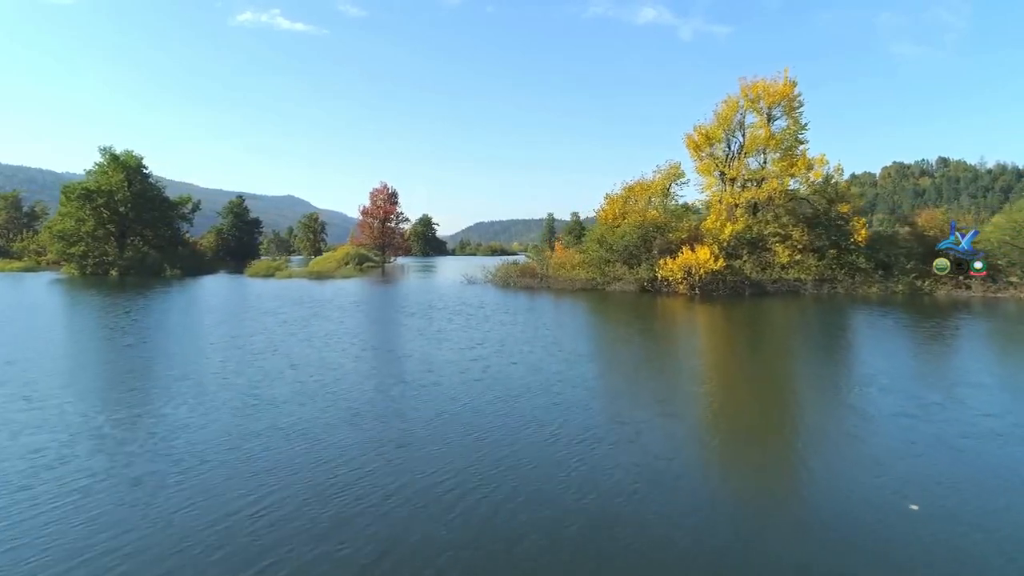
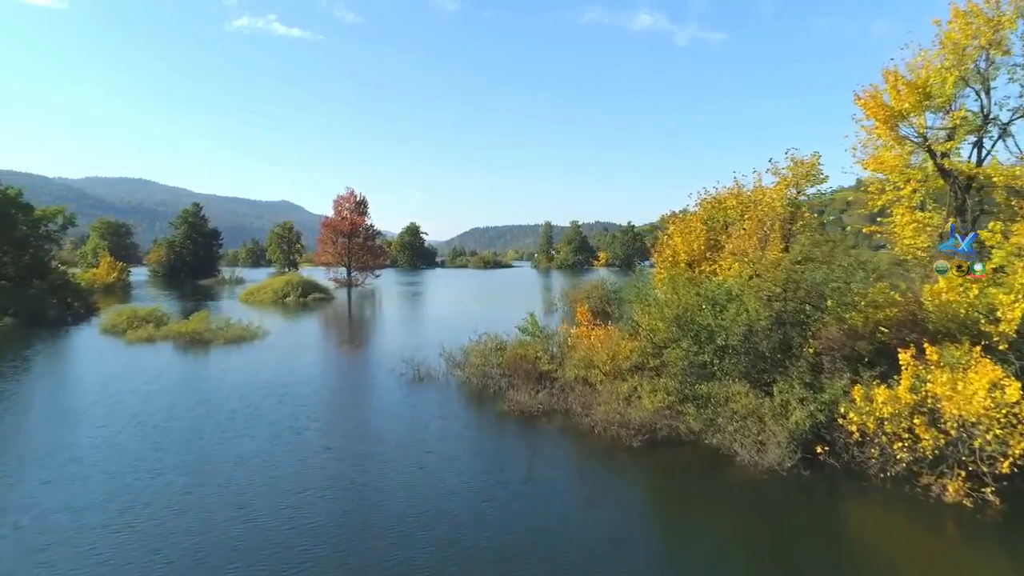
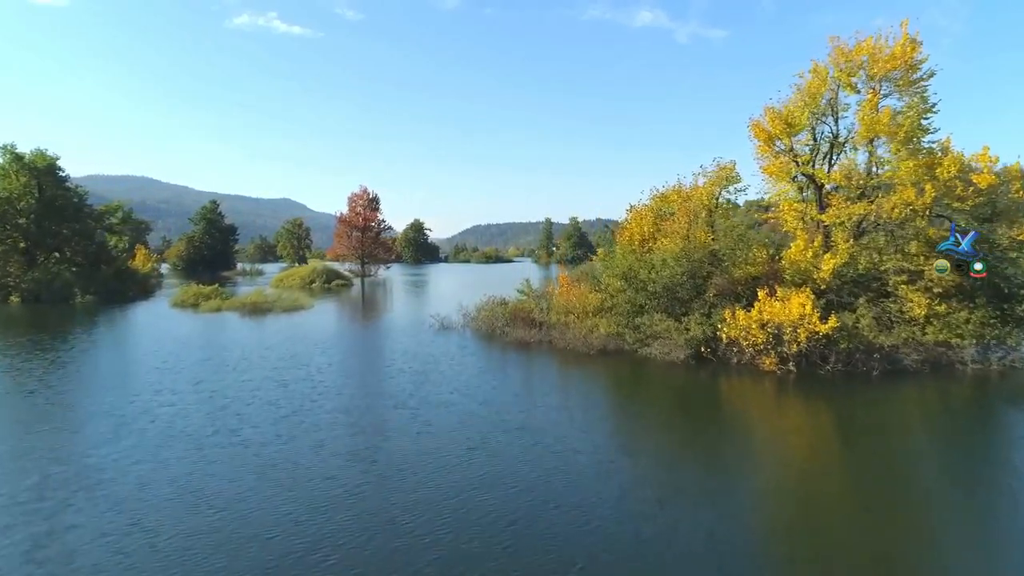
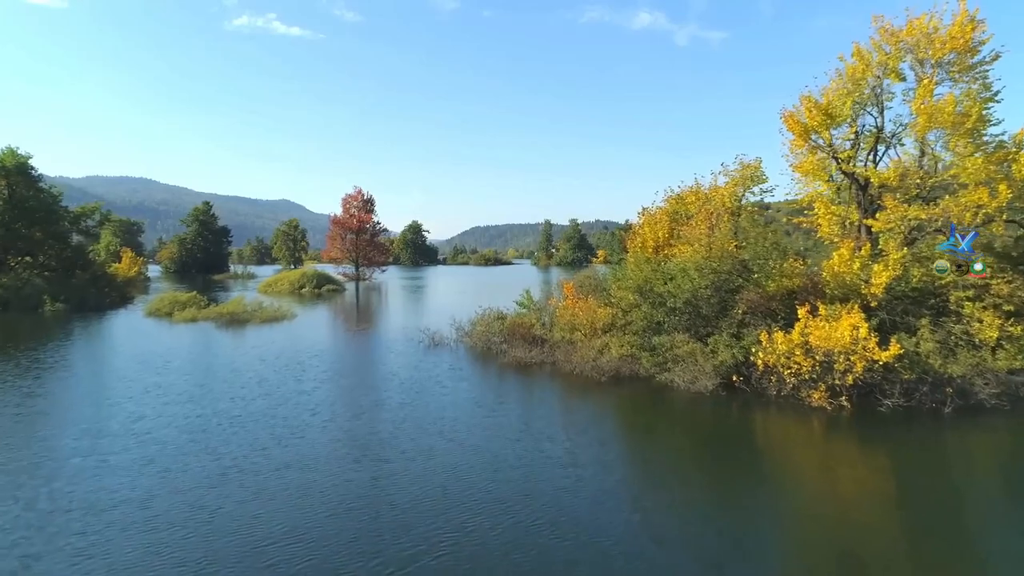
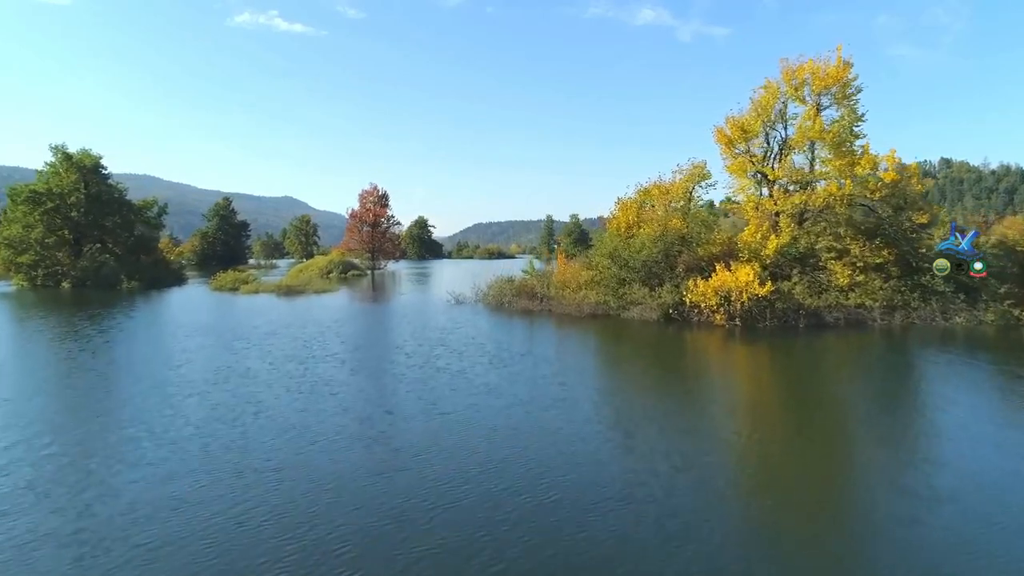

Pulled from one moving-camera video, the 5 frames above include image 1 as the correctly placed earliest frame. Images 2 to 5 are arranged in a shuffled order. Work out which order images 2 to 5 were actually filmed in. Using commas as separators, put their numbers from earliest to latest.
5, 3, 4, 2
